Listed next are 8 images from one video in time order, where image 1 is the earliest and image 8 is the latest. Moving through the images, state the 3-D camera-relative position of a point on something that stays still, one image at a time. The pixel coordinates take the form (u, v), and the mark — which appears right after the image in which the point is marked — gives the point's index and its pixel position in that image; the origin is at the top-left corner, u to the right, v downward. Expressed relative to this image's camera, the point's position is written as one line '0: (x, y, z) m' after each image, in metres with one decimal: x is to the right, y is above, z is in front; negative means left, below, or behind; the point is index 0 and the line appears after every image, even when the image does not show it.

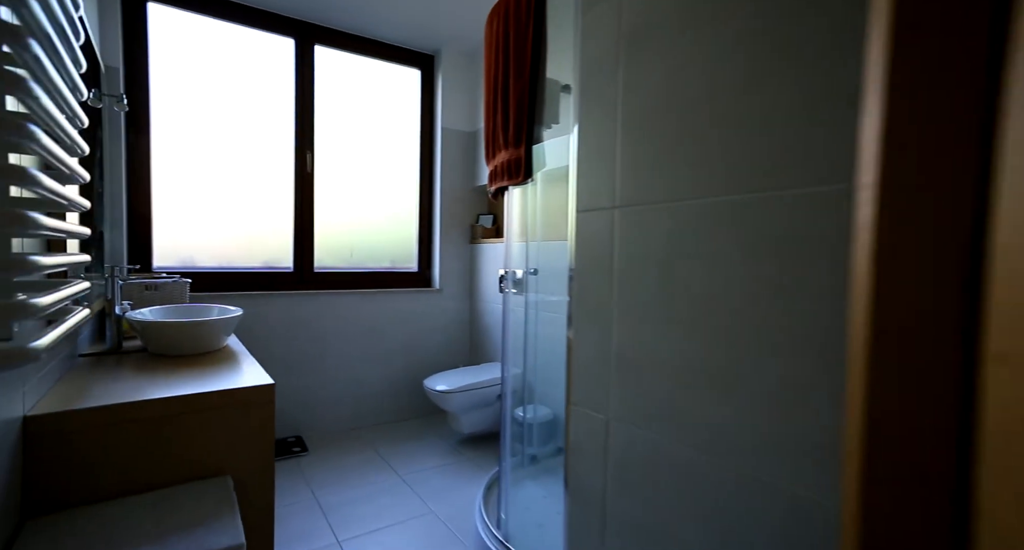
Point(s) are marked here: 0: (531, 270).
0: (+0.1, 0.0, +1.6) m
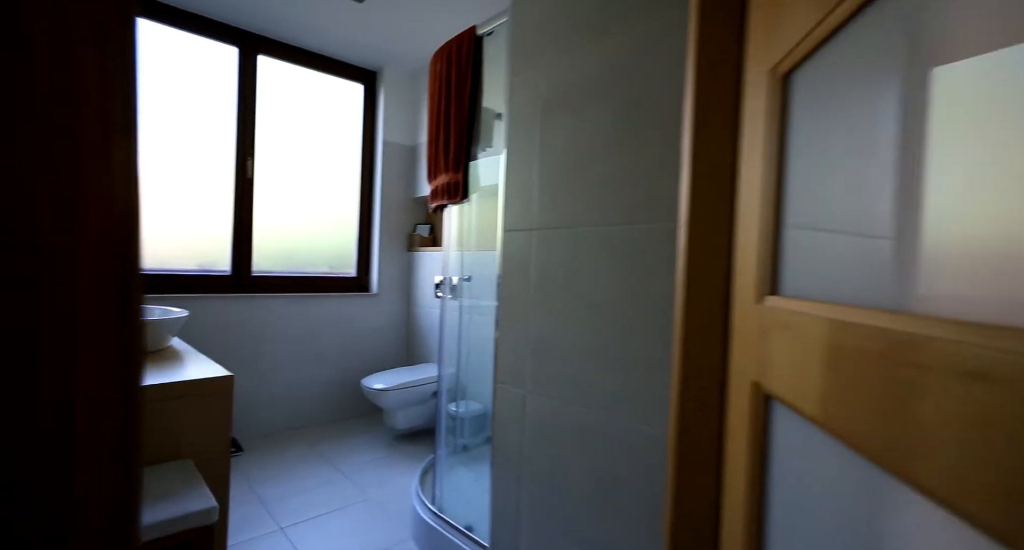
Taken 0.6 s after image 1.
0: (-0.2, 0.0, +1.8) m
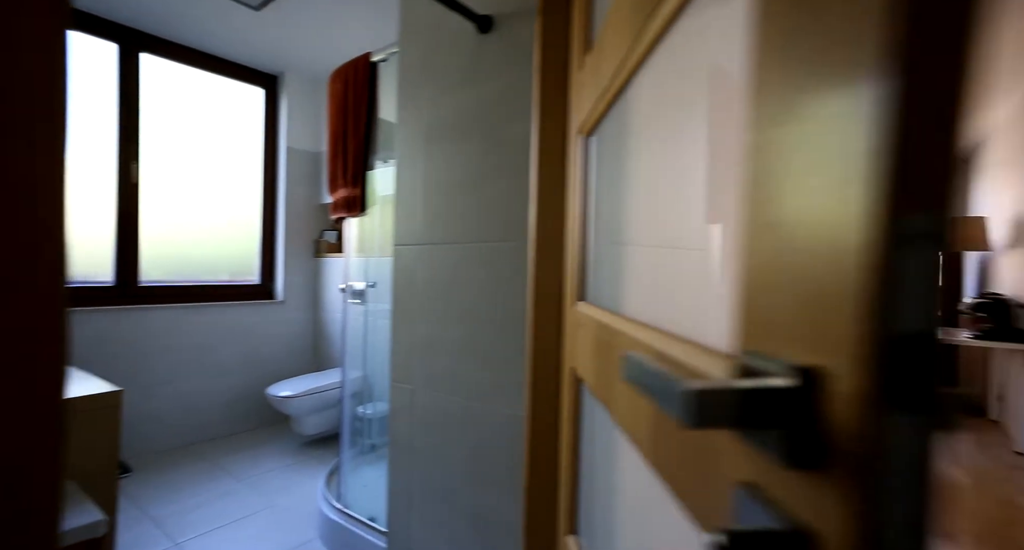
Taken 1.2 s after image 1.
0: (-0.6, 0.0, +1.9) m
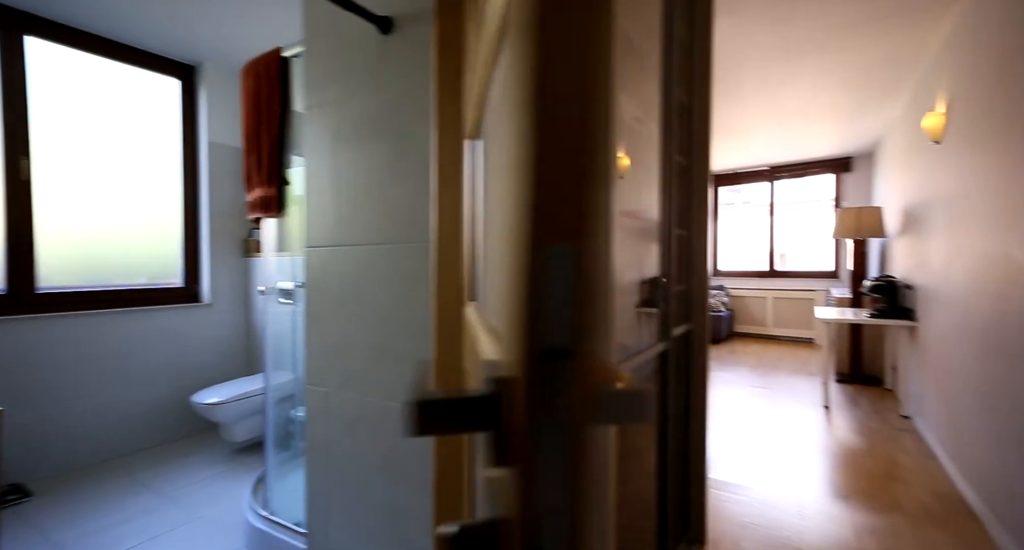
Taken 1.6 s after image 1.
0: (-1.0, 0.0, +1.8) m
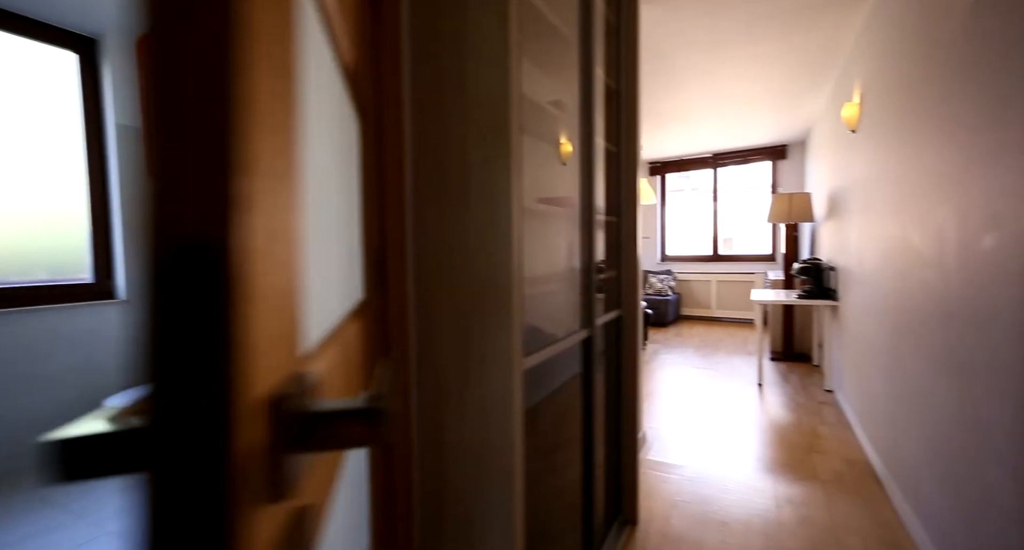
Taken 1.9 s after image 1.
0: (-1.3, 0.0, +1.7) m
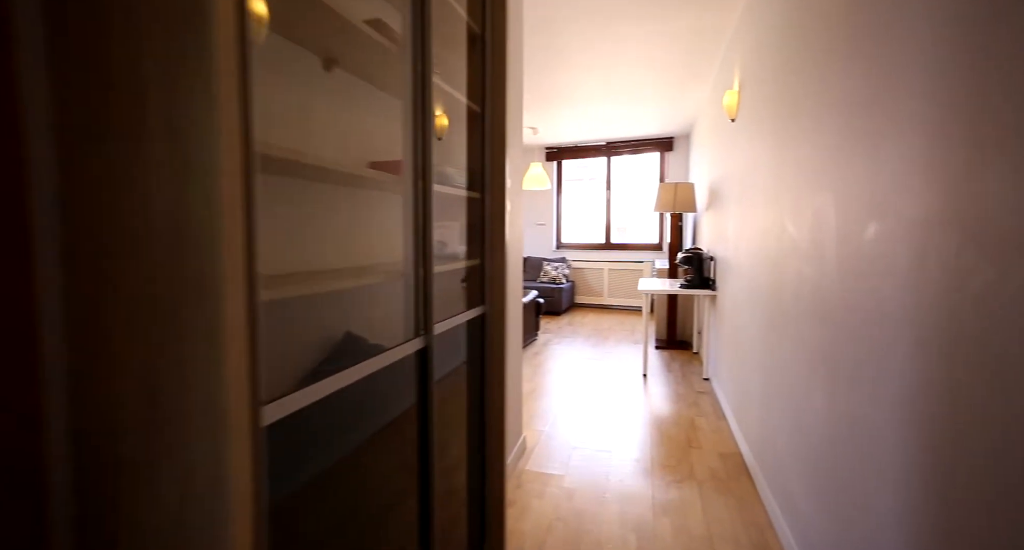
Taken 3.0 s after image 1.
0: (-1.8, 0.0, +1.0) m
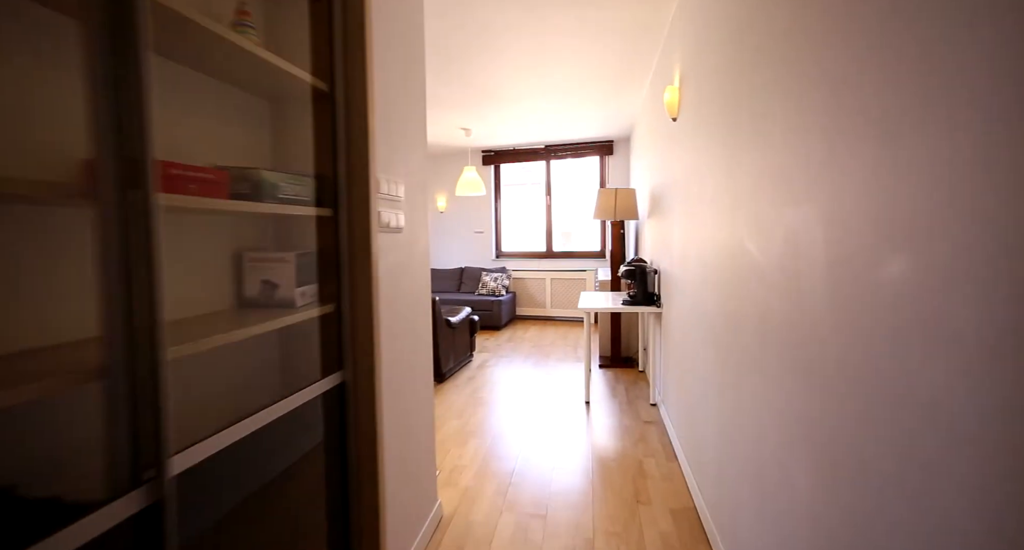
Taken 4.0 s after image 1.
0: (-2.0, -0.1, +0.4) m
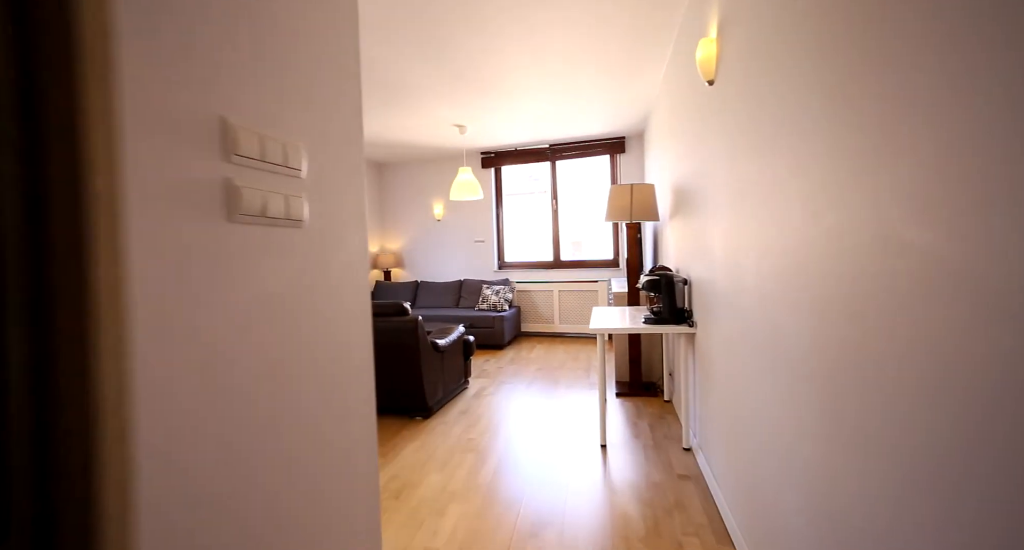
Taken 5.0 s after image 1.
0: (-2.1, -0.2, -0.1) m
